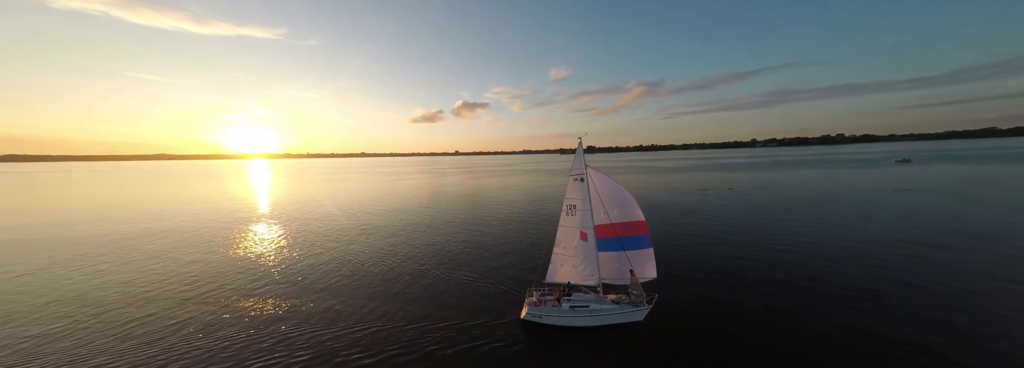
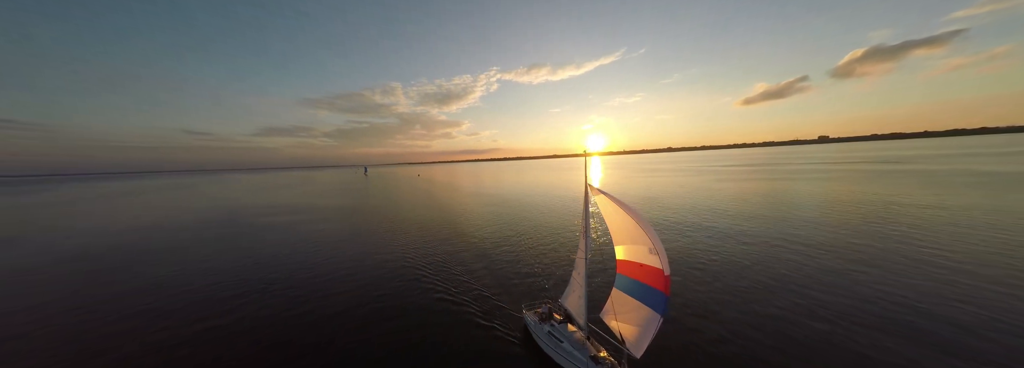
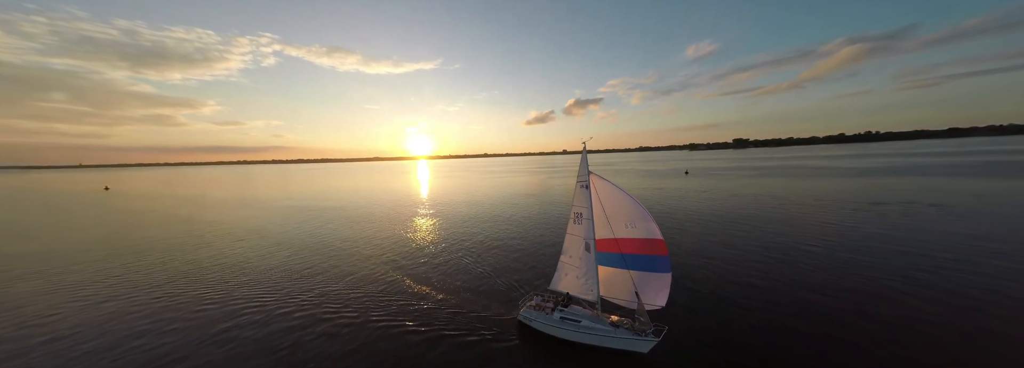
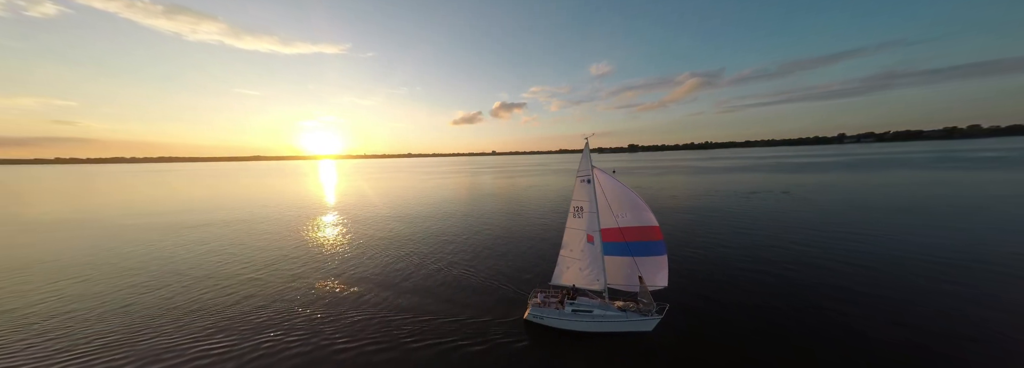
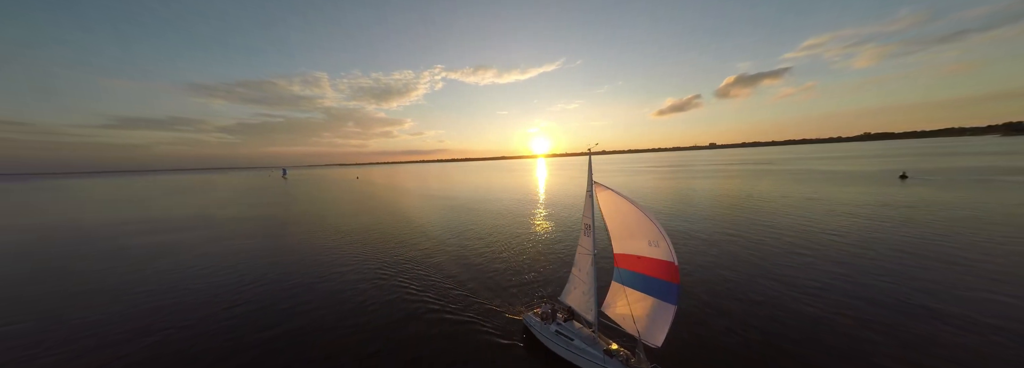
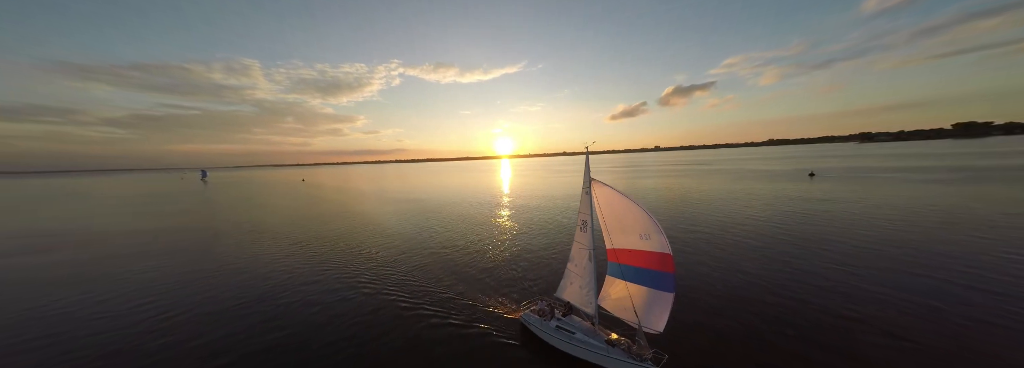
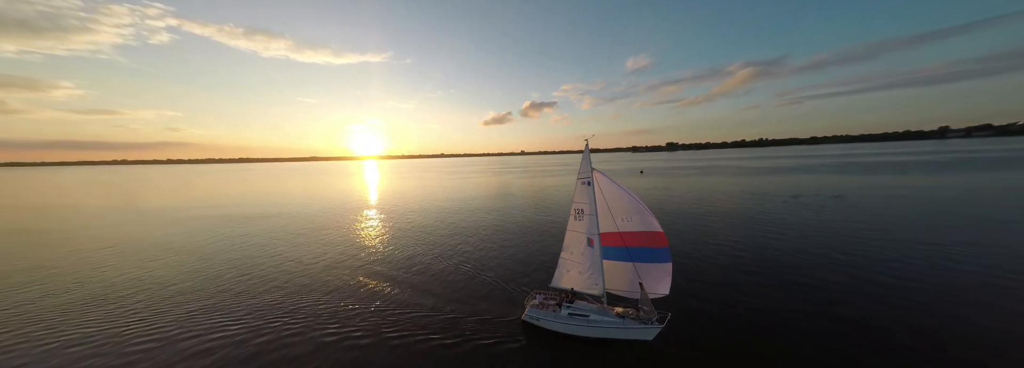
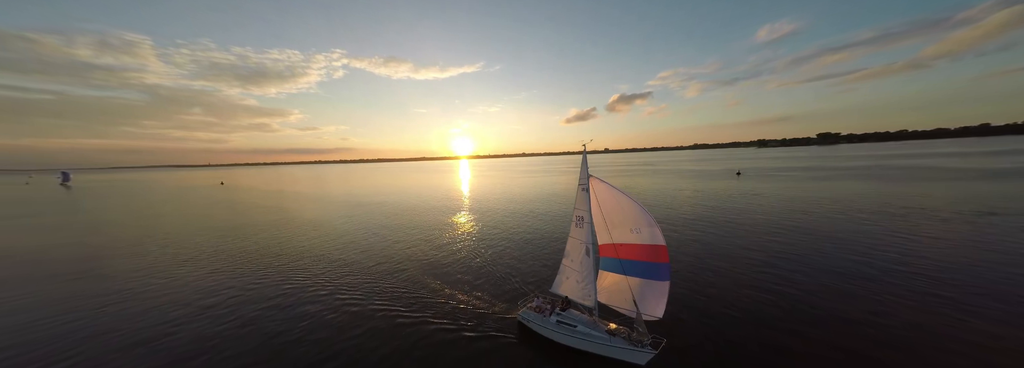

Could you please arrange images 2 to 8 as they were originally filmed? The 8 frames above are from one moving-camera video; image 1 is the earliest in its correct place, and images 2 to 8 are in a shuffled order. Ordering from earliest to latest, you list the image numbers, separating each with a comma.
4, 7, 3, 8, 6, 5, 2
